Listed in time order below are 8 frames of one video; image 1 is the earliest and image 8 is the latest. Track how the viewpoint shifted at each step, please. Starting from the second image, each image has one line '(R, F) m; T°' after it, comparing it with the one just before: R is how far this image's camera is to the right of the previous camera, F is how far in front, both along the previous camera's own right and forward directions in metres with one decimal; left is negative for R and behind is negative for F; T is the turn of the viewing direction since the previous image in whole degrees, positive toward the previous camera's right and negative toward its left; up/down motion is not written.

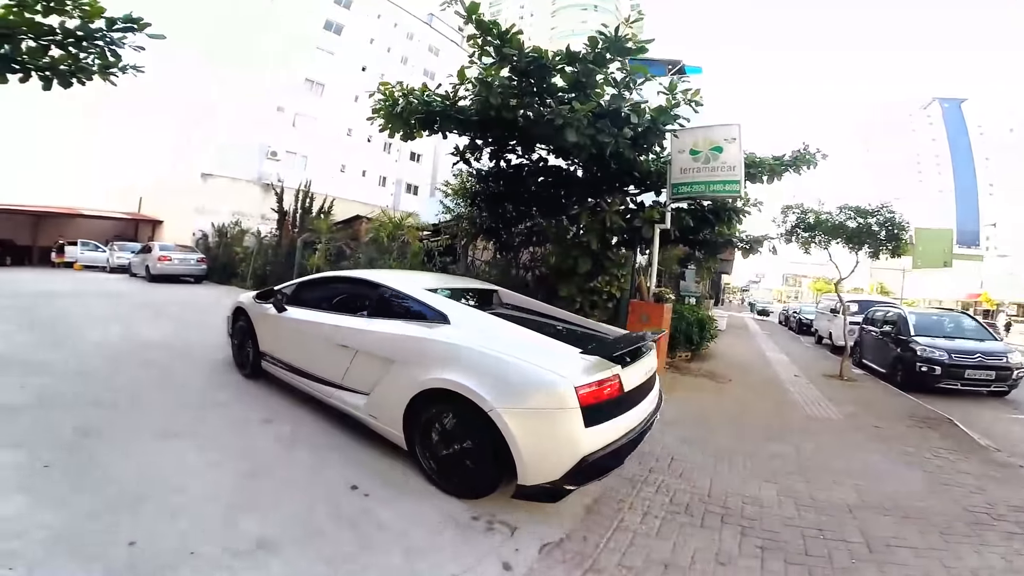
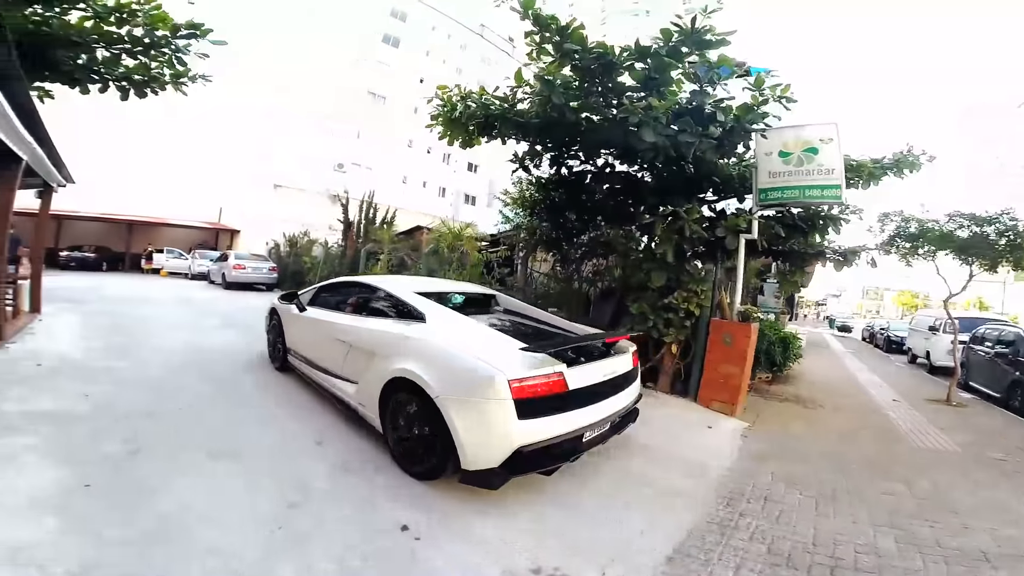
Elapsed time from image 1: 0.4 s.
(-0.1, +0.5) m; -6°
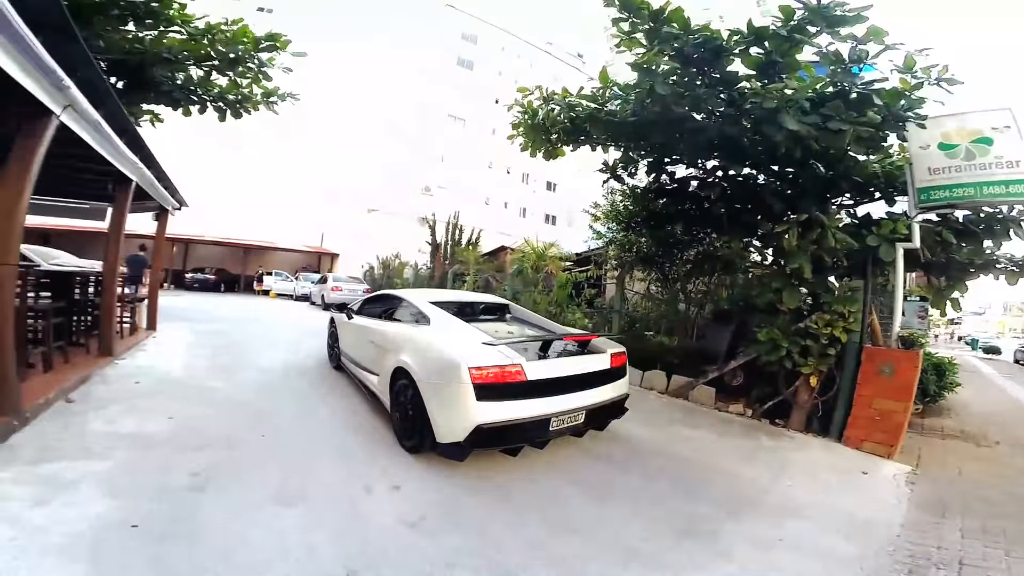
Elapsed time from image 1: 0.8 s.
(-0.1, +0.6) m; -9°
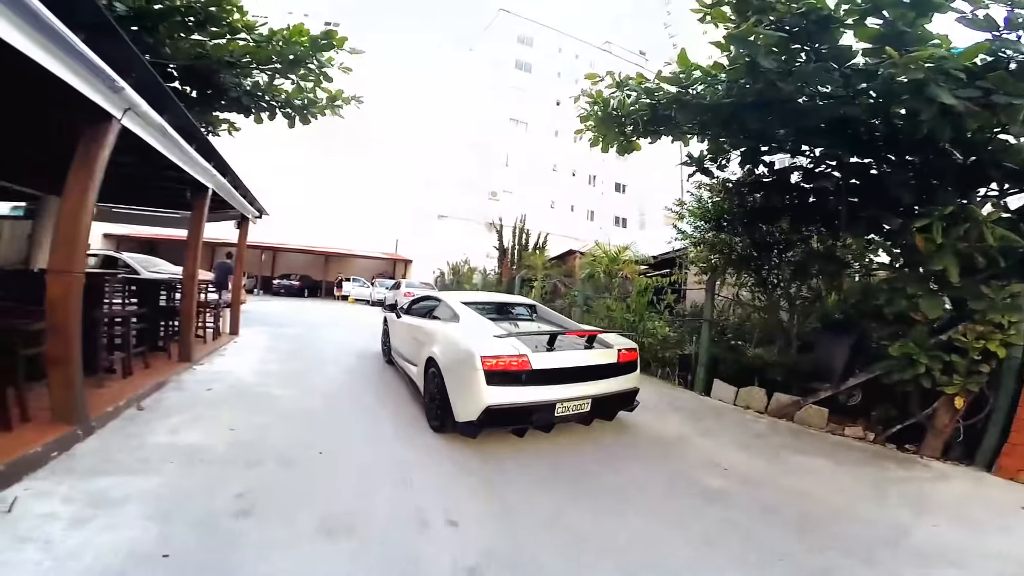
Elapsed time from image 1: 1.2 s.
(-0.1, +0.5) m; -8°
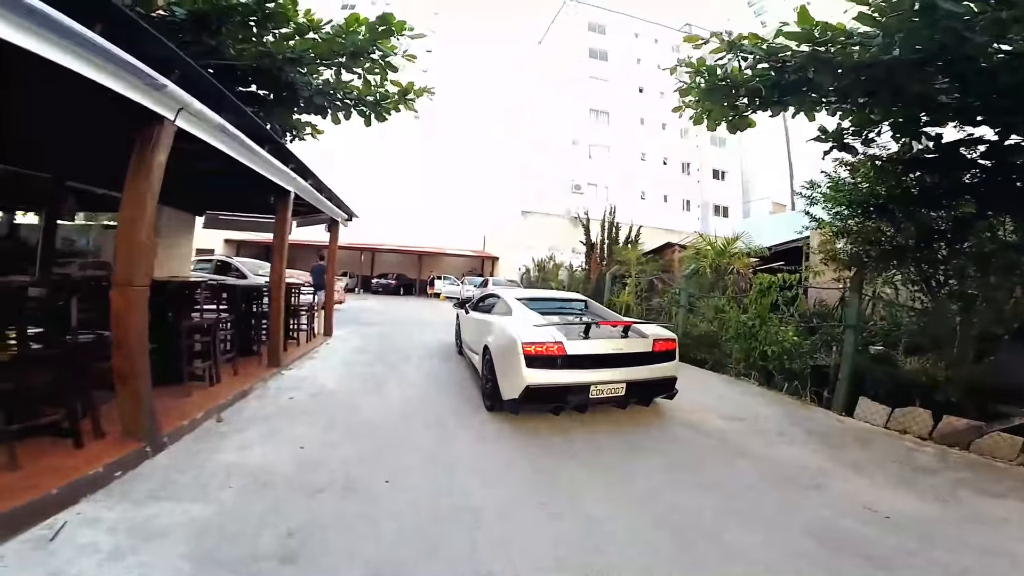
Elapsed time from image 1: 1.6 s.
(-0.1, +0.6) m; -10°
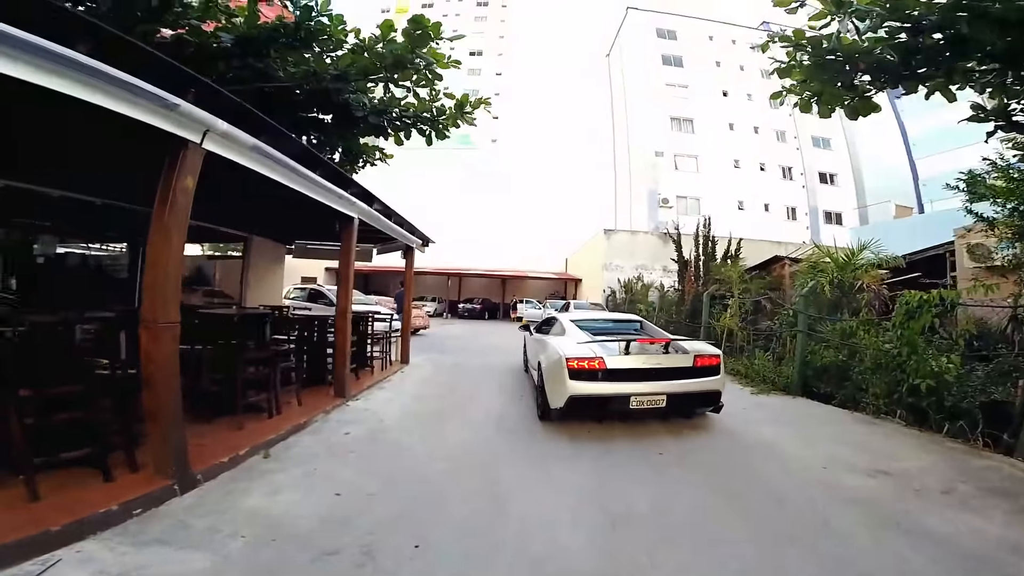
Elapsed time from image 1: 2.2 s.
(+0.1, +0.6) m; -10°
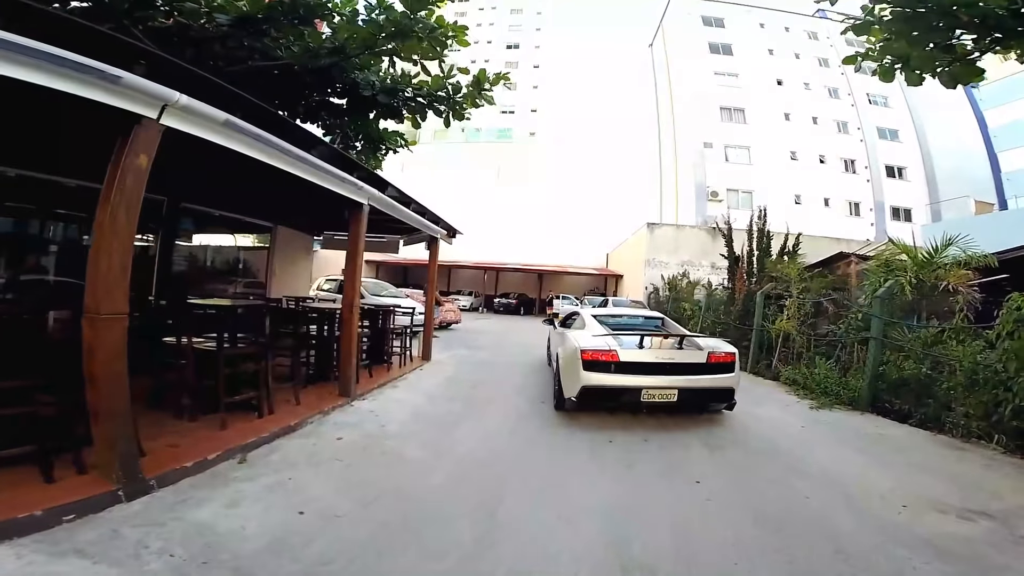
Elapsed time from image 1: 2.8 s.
(+0.2, +0.6) m; -5°
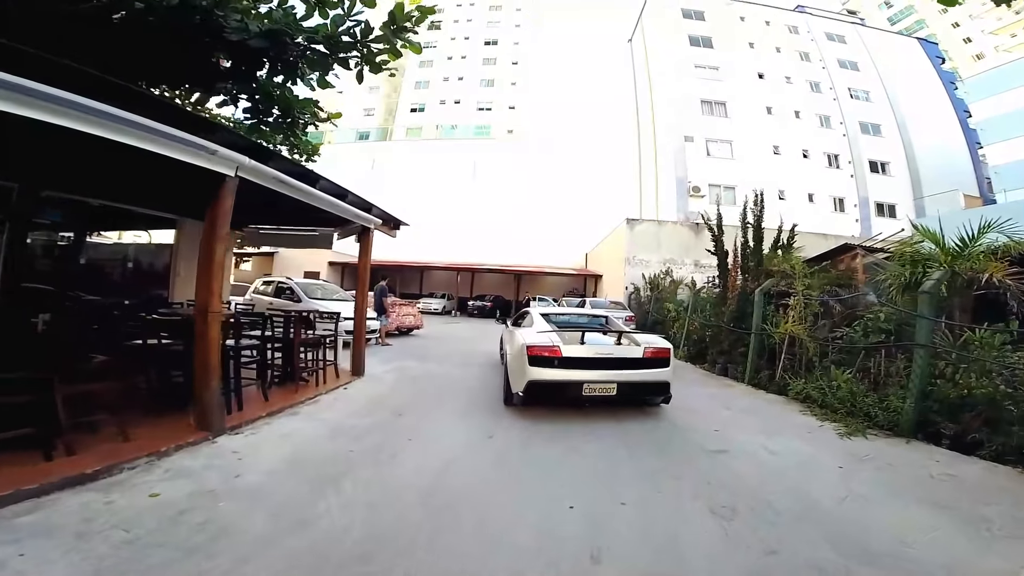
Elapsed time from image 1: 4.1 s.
(+0.3, +1.4) m; +2°
